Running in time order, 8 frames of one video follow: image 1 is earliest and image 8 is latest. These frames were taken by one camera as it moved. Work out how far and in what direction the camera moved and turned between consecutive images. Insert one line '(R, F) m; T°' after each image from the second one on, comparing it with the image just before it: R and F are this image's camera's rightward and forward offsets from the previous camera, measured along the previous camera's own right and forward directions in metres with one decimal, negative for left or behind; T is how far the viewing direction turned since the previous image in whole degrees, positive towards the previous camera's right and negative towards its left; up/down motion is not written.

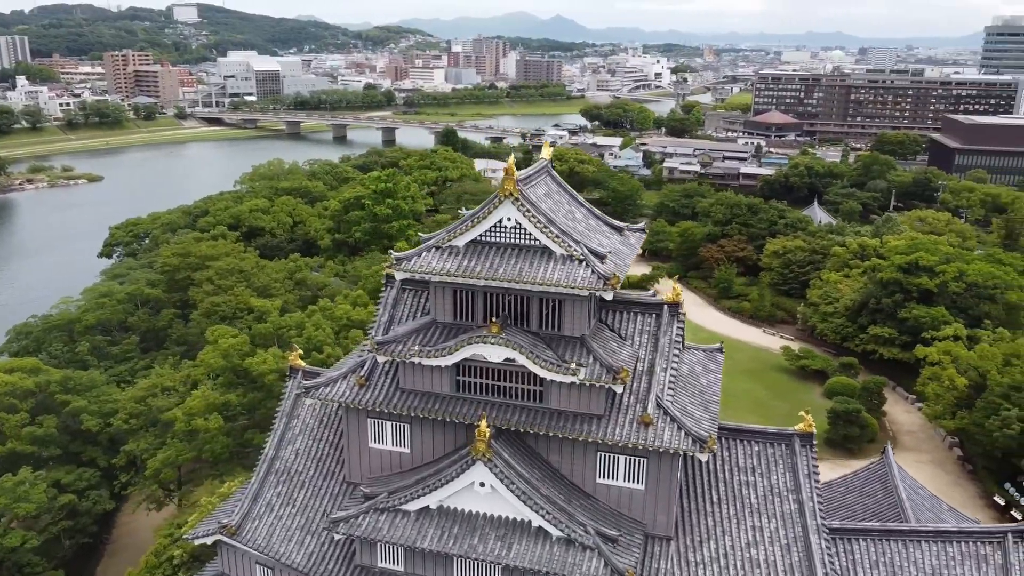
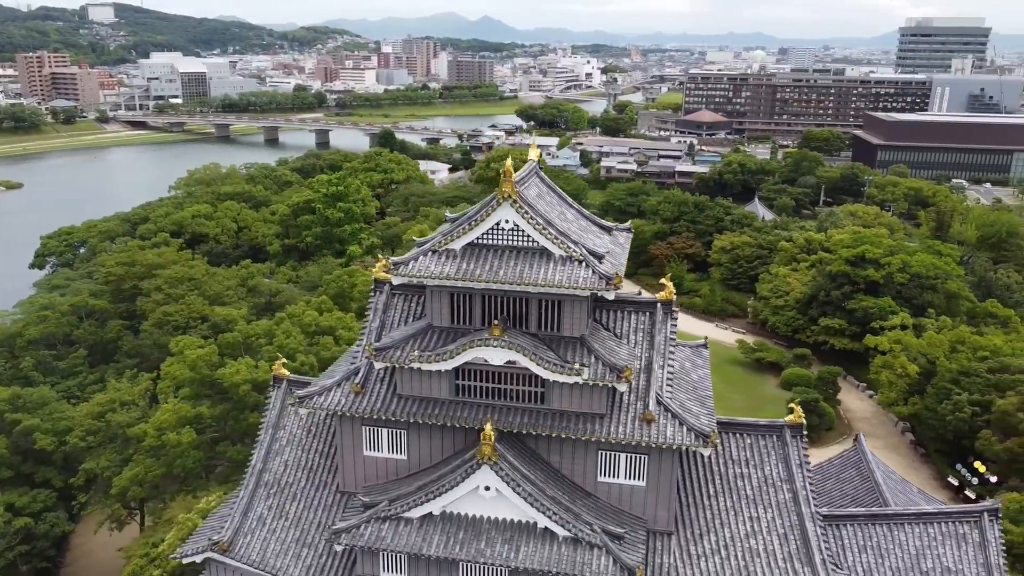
(-1.0, 0.0) m; +5°
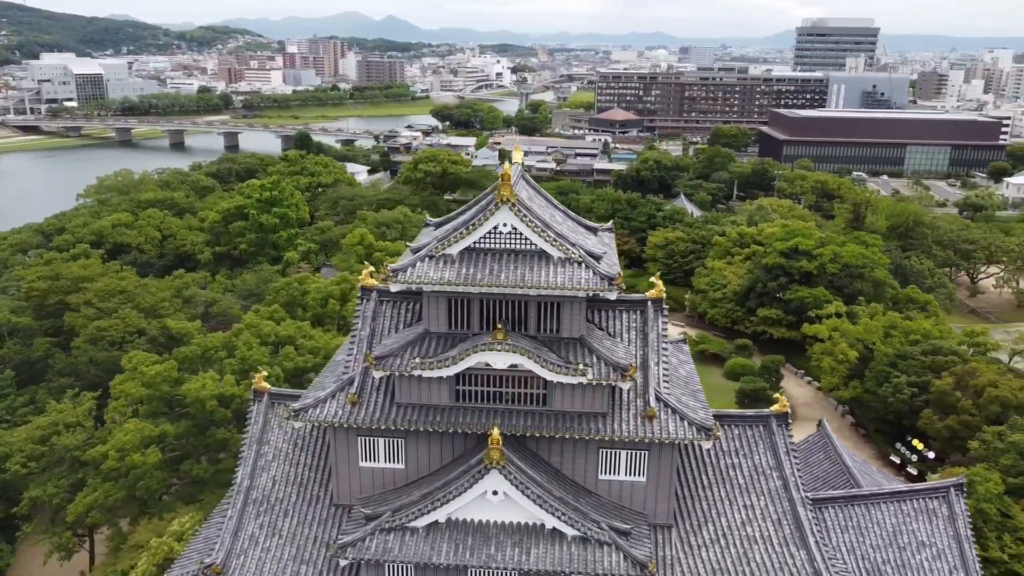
(-1.3, +0.1) m; +6°
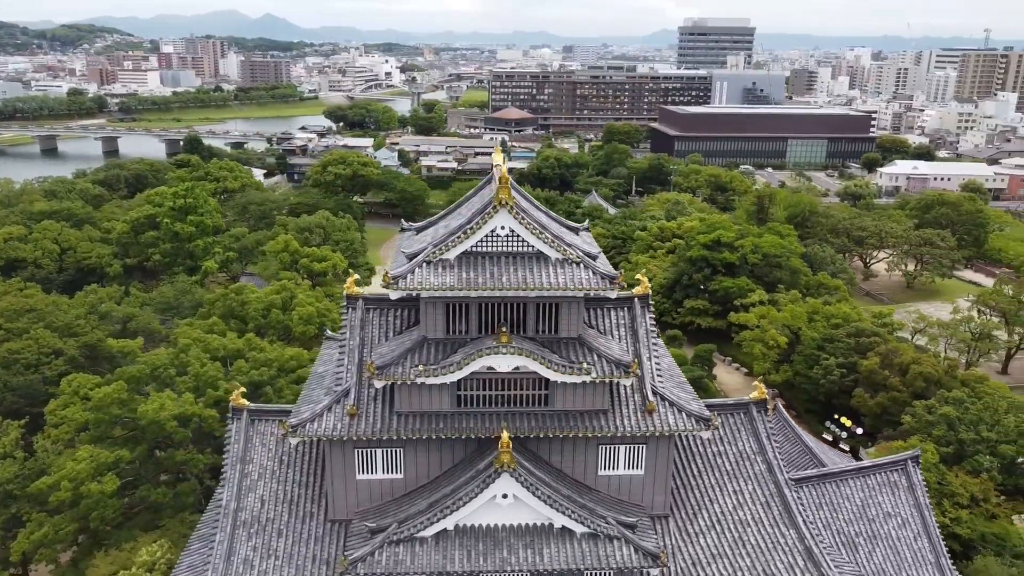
(-1.6, +0.1) m; +7°
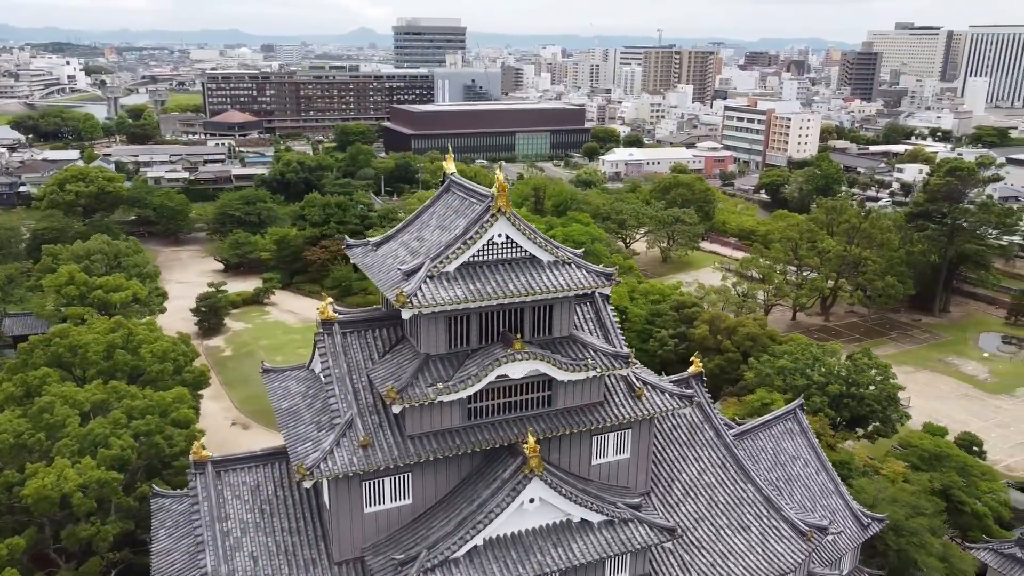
(-4.0, +0.6) m; +19°
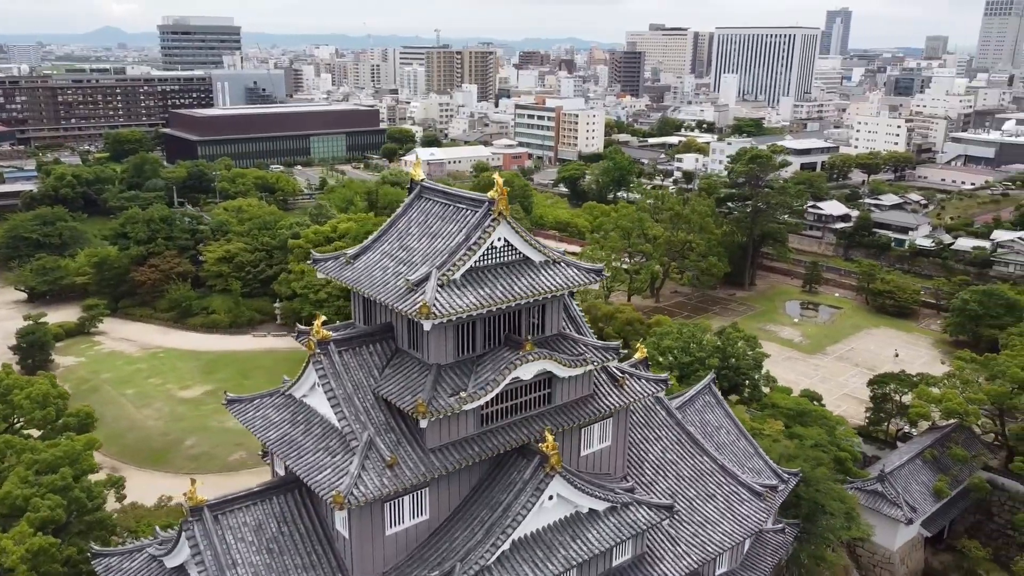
(-3.2, +0.3) m; +15°
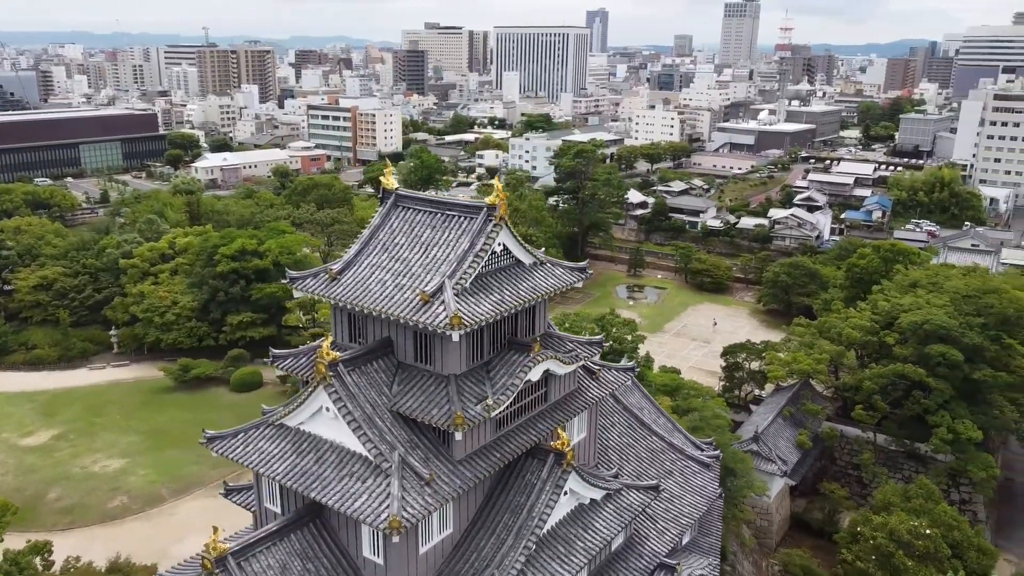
(-3.2, +0.3) m; +15°
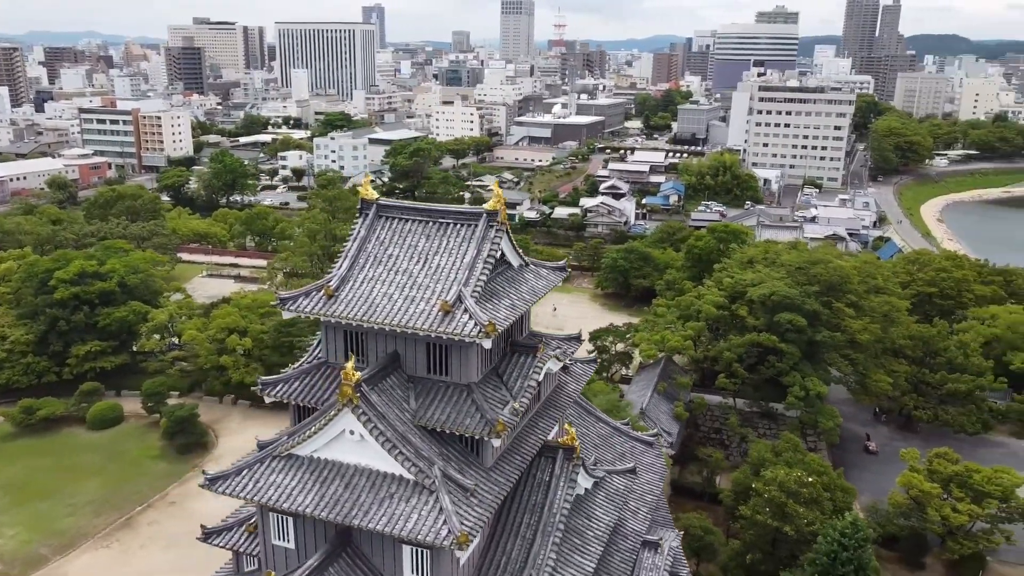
(-3.1, +0.3) m; +14°
